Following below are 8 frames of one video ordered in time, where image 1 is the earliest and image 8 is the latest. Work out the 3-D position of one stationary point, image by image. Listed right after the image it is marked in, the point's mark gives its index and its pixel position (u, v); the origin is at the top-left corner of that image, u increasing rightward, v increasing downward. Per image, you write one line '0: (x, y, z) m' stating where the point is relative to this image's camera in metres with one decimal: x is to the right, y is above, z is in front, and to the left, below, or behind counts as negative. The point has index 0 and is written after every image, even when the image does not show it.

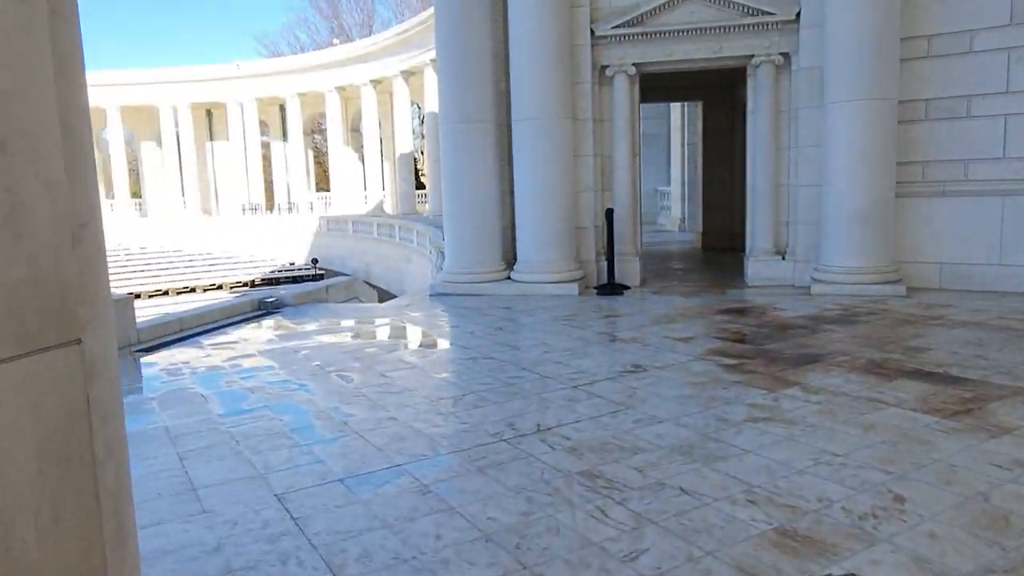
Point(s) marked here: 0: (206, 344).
0: (-3.6, -0.7, +8.5) m
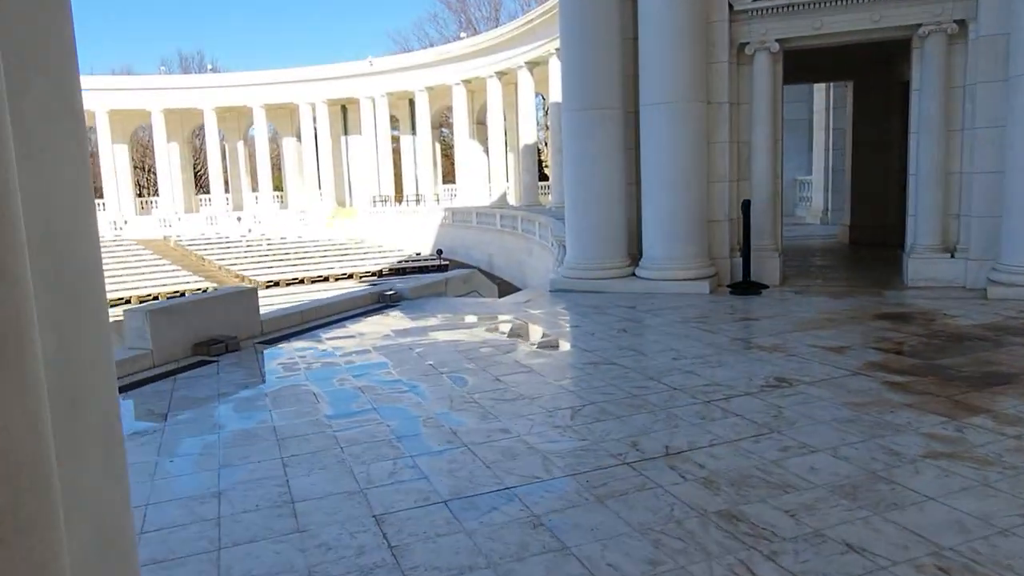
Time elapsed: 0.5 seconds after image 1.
0: (-2.2, -0.6, +8.4) m
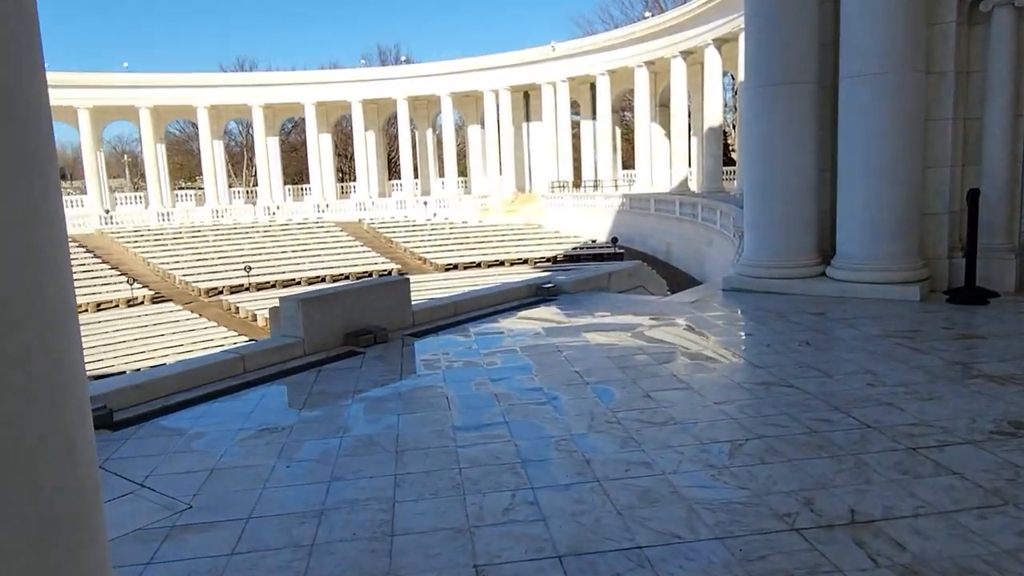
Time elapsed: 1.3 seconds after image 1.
0: (-0.4, -0.5, +8.1) m
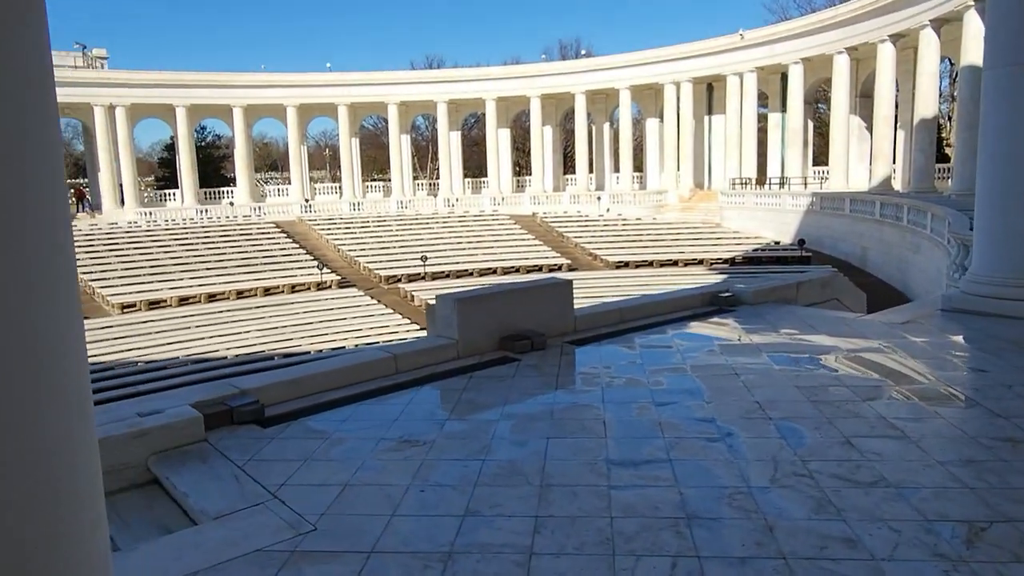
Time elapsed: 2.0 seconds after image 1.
0: (+1.3, -0.6, +7.4) m
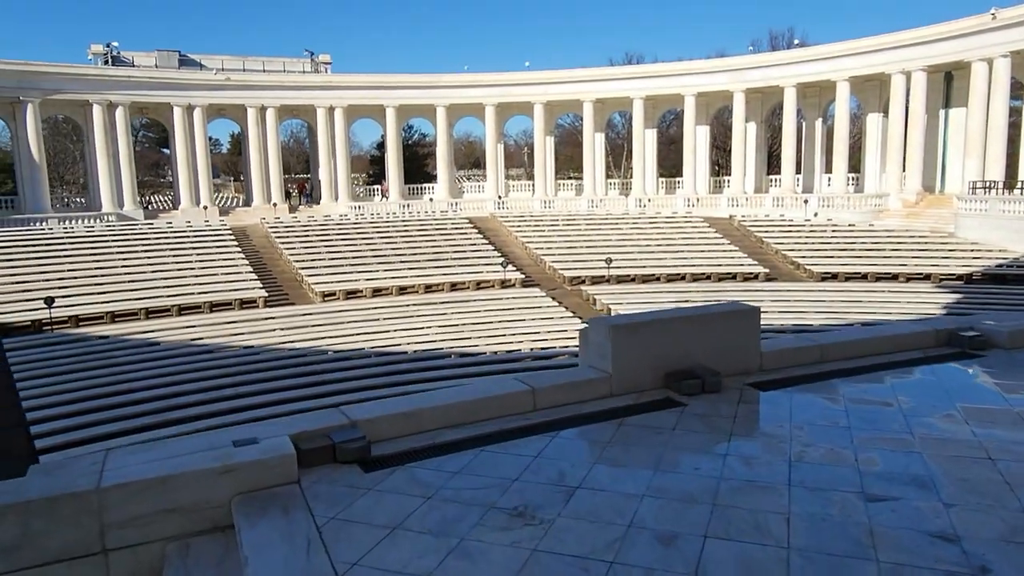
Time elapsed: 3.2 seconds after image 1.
0: (+2.6, -0.8, +5.8) m
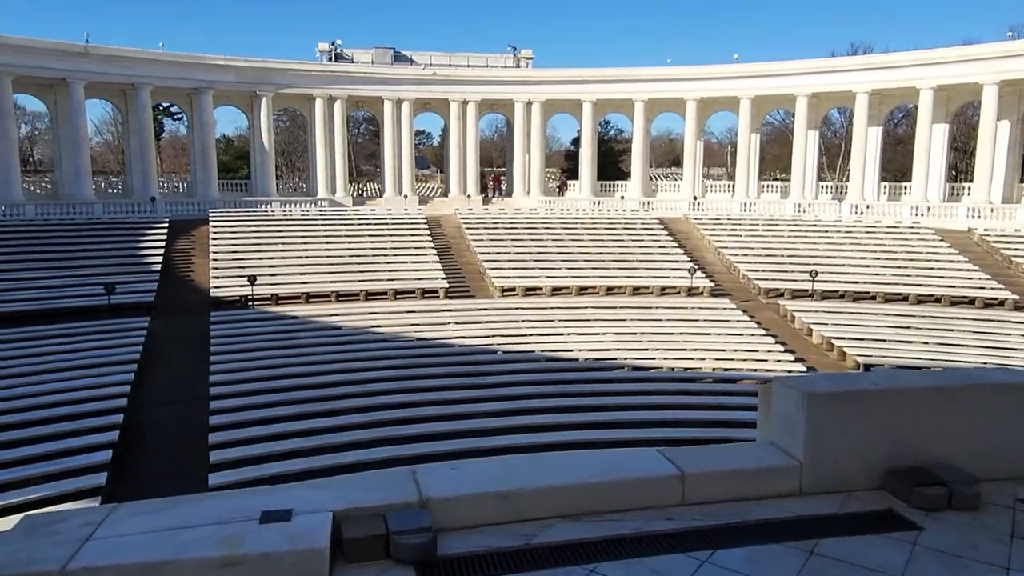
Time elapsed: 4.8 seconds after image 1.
0: (+3.4, -1.2, +3.5) m
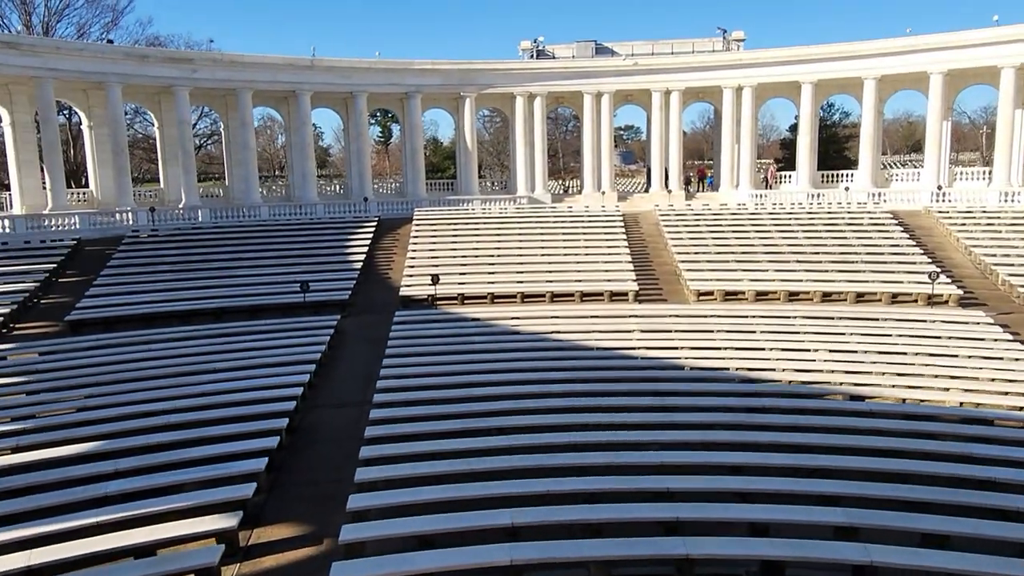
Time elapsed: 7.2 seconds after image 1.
0: (+3.2, -1.5, +0.7) m
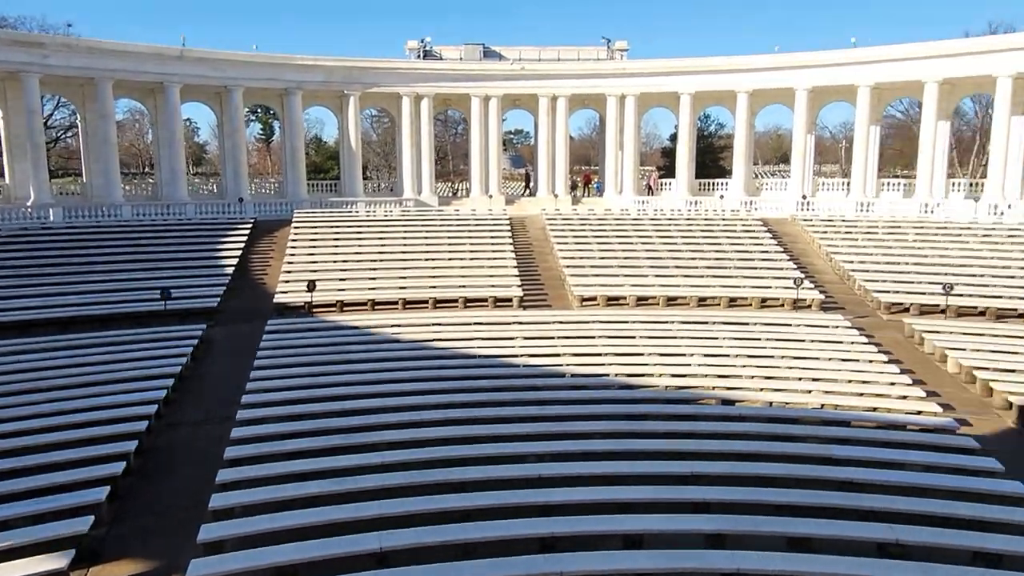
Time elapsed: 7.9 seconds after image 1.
0: (+2.8, -1.7, +0.6) m
